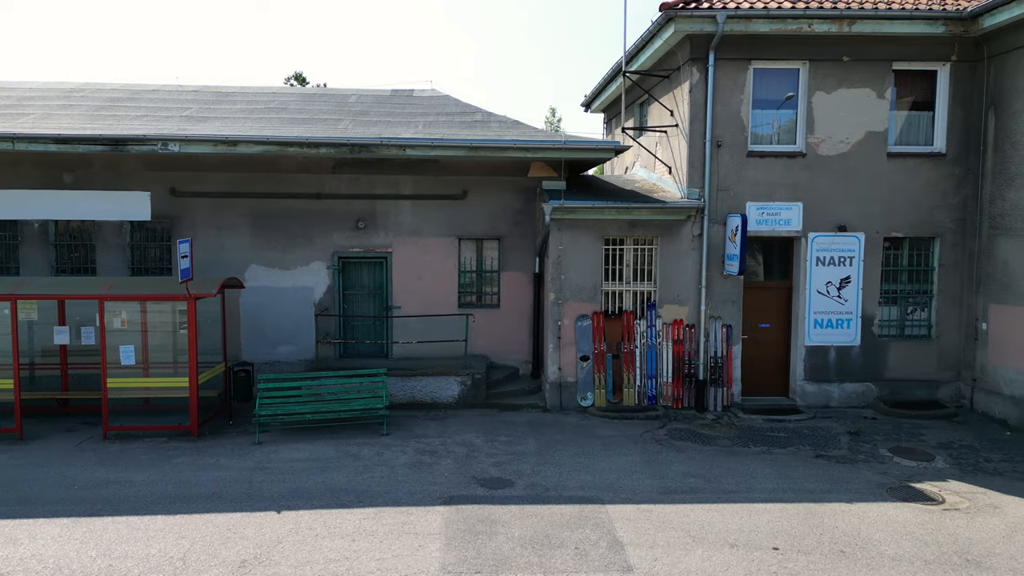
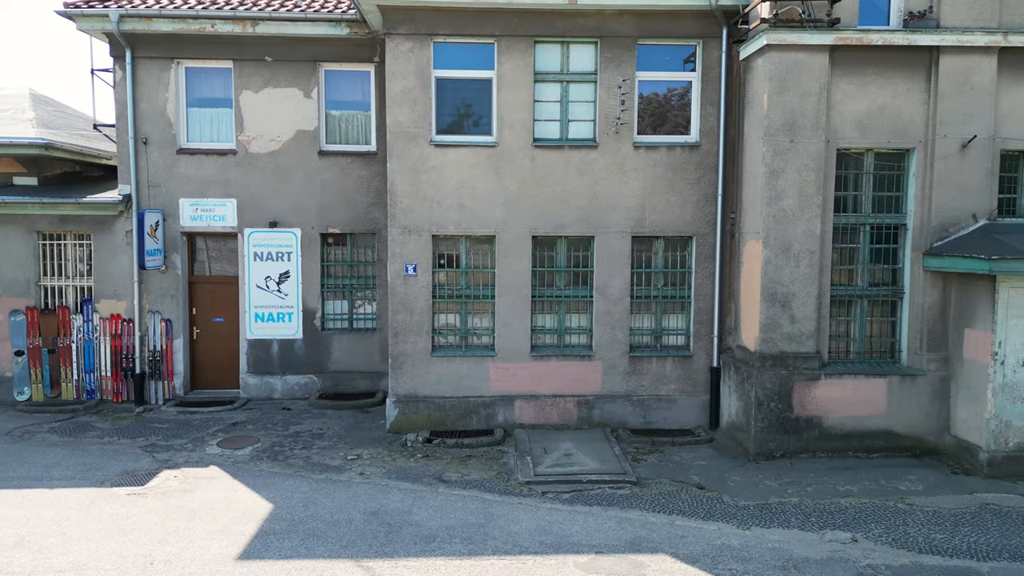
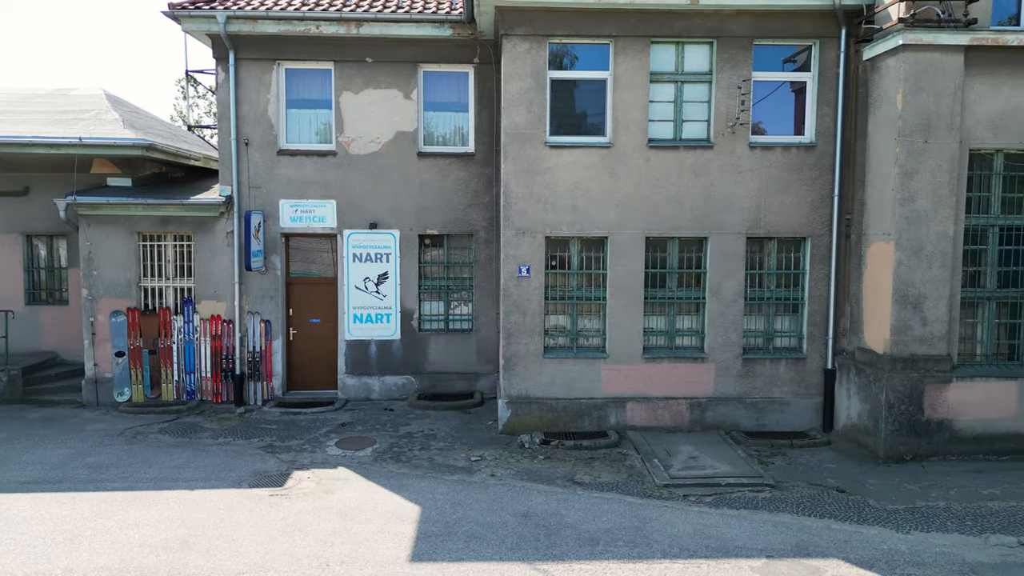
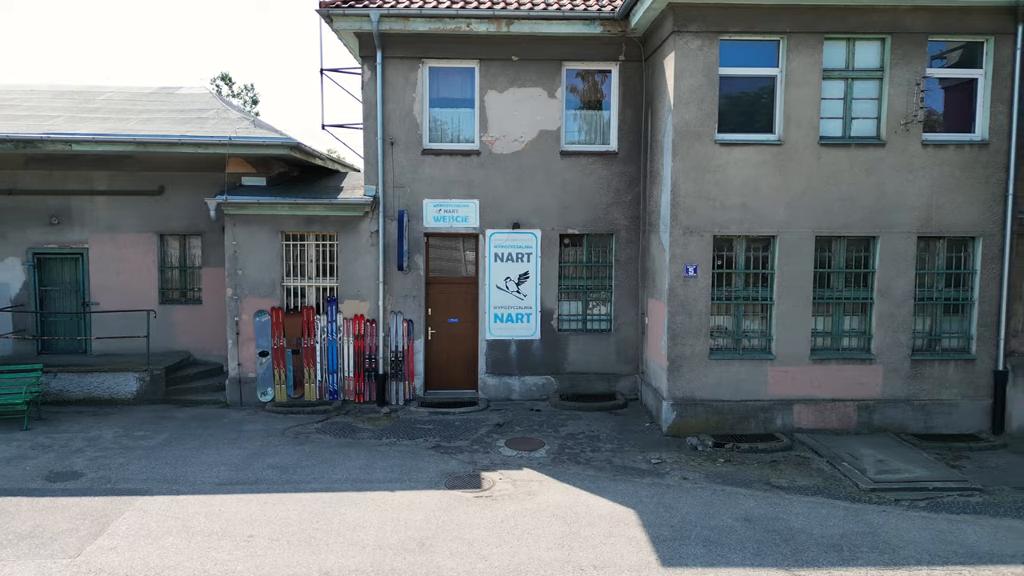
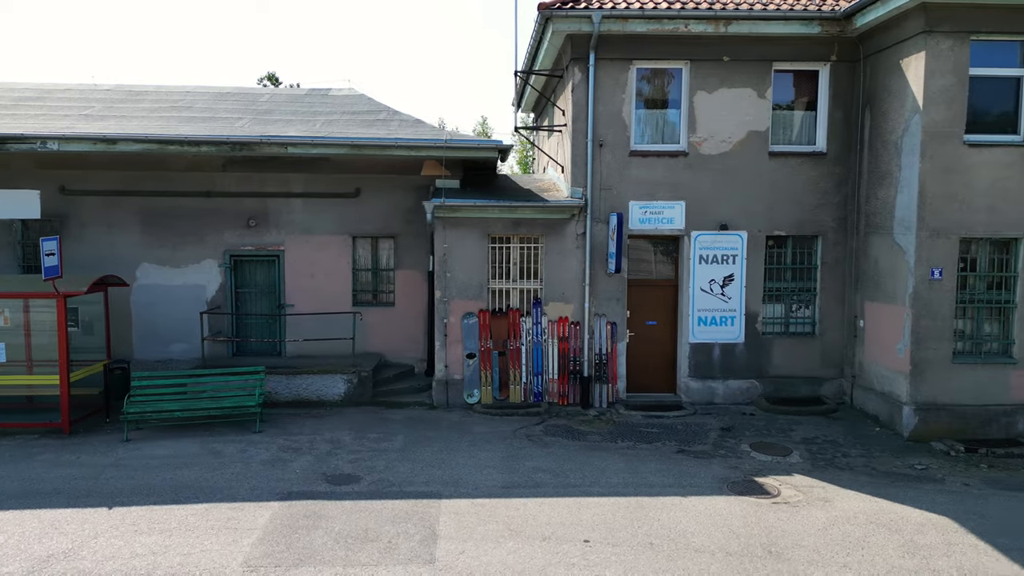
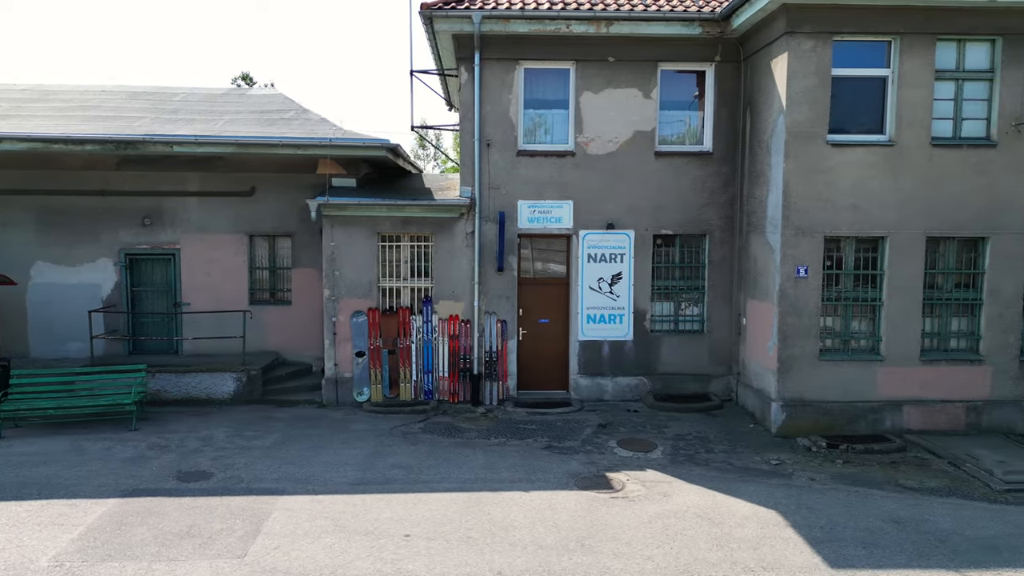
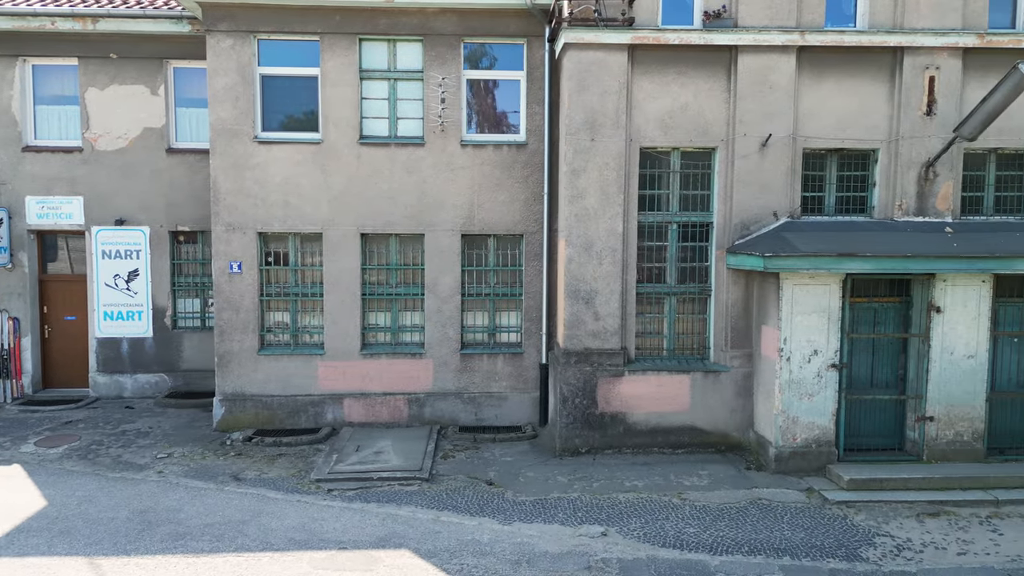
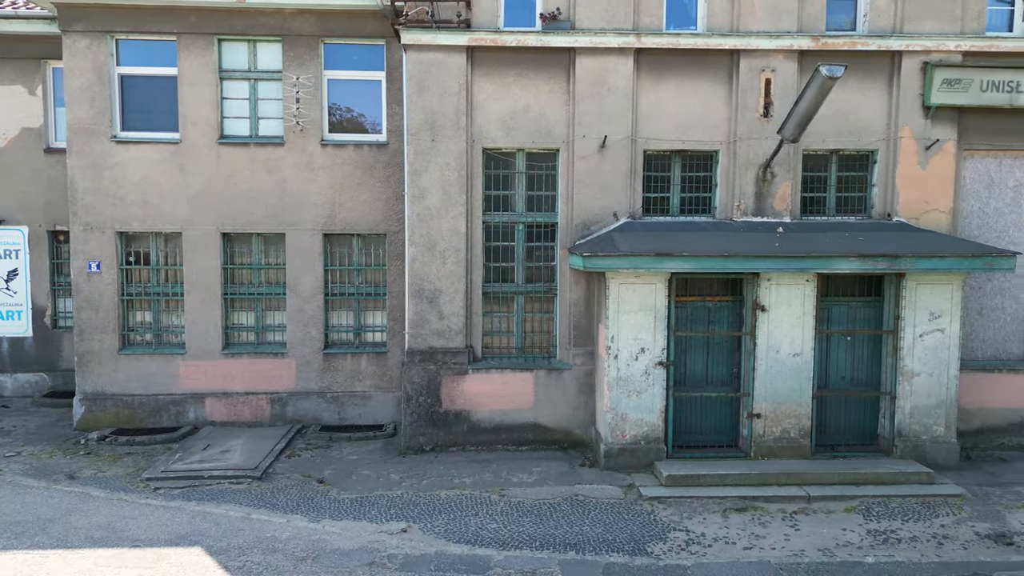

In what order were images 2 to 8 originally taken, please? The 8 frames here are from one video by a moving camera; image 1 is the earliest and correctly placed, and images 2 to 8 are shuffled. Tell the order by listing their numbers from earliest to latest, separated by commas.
5, 6, 4, 3, 2, 7, 8
